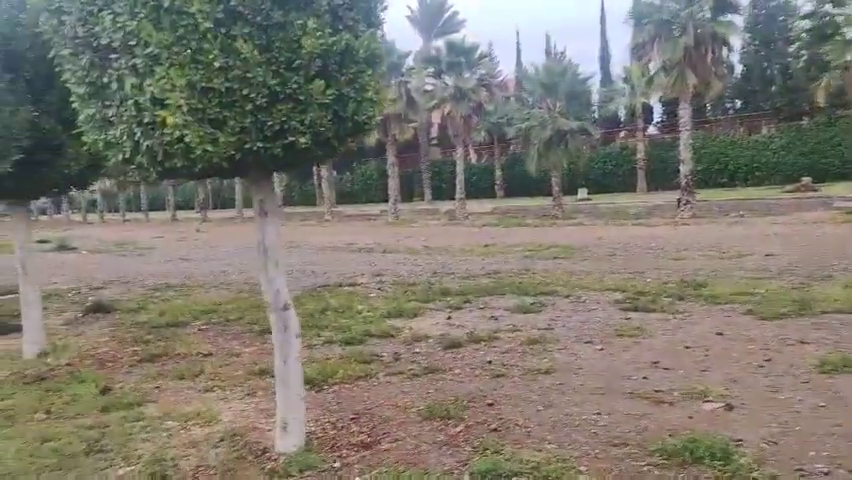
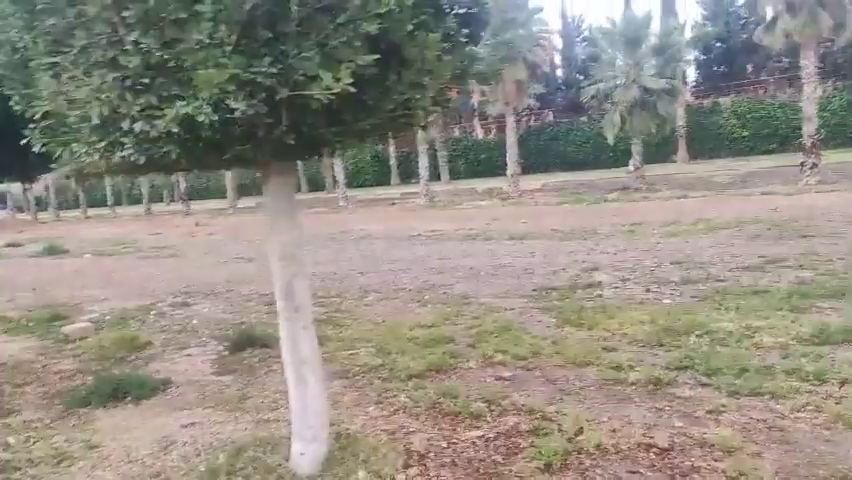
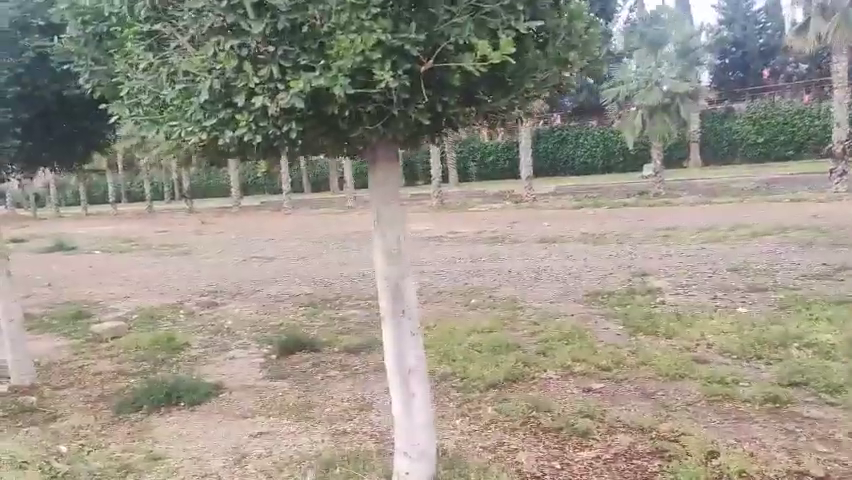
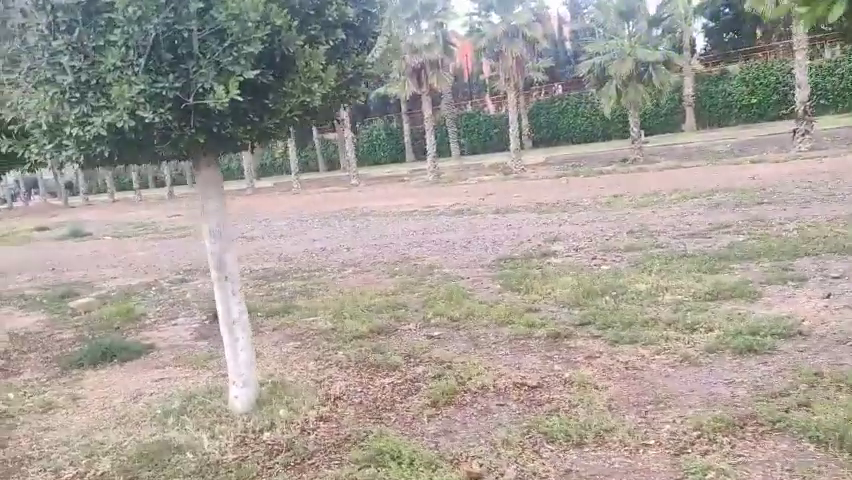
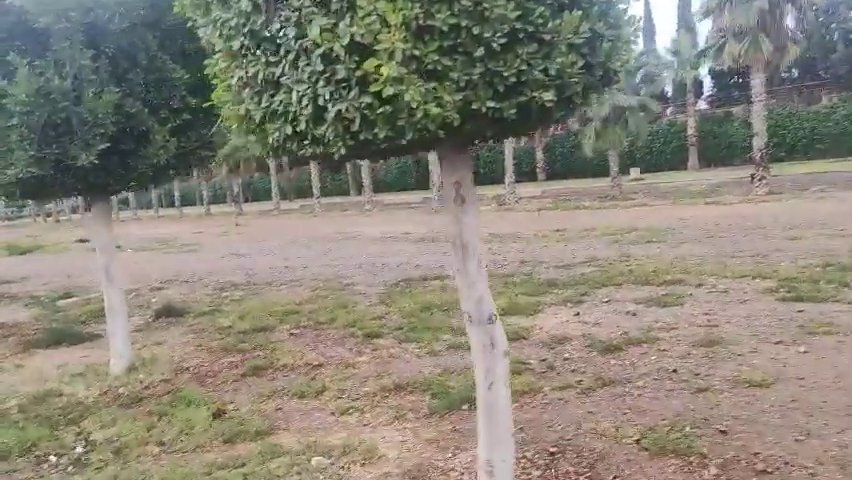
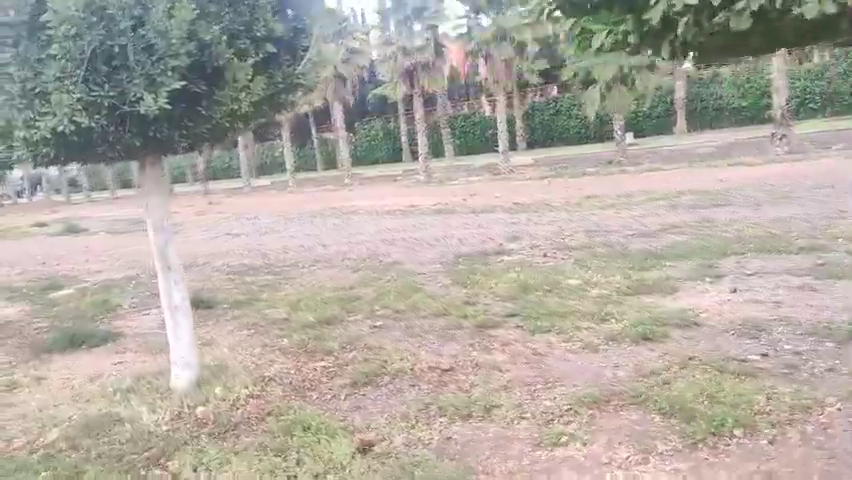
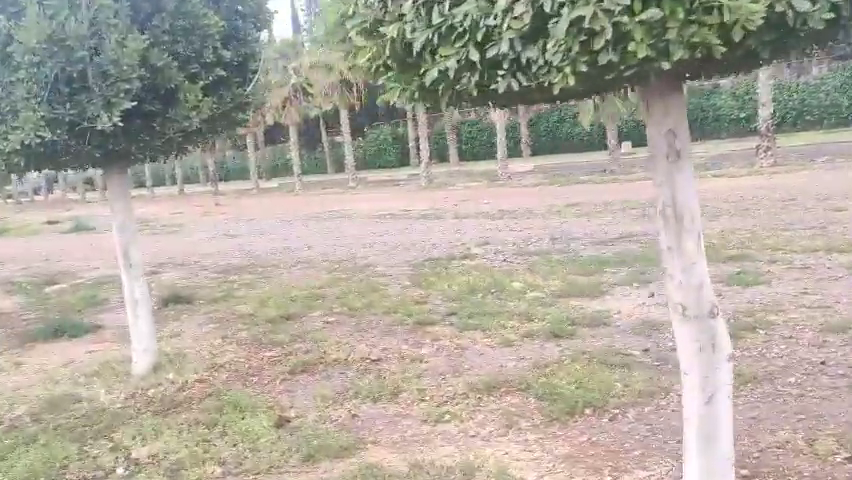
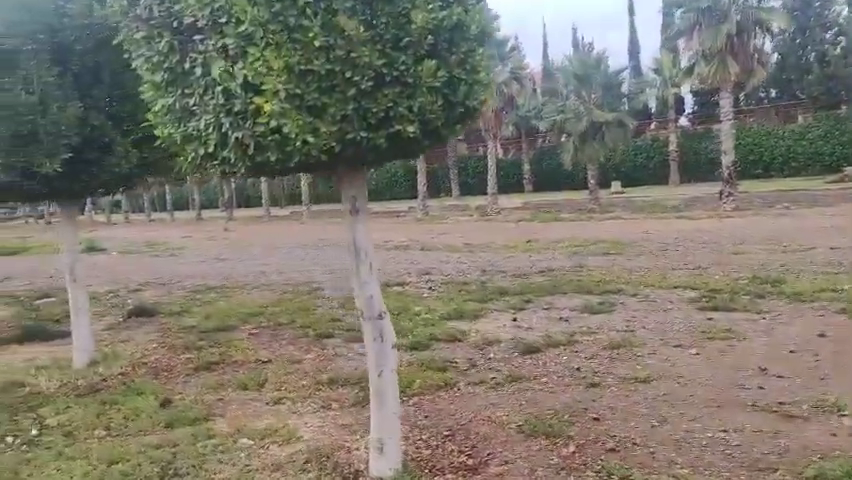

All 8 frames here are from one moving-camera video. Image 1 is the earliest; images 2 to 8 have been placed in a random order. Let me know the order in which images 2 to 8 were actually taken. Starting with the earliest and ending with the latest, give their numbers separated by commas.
8, 5, 7, 6, 4, 2, 3
